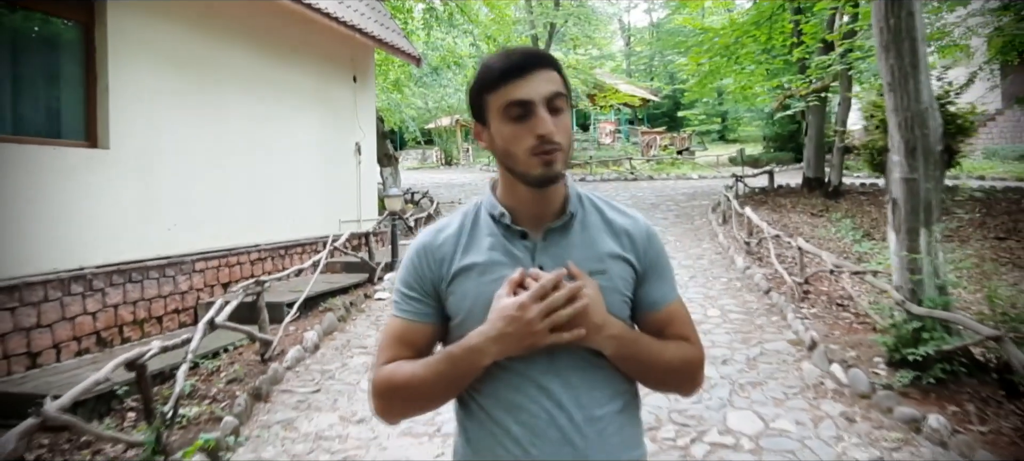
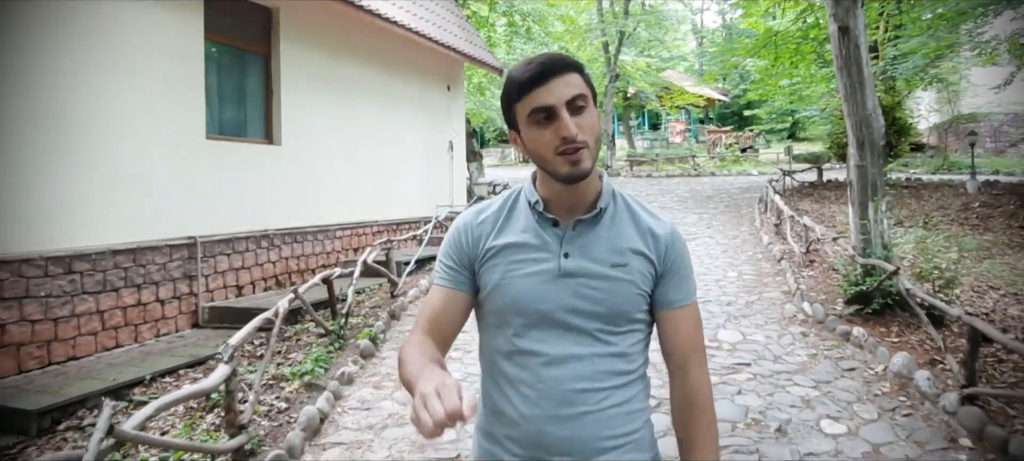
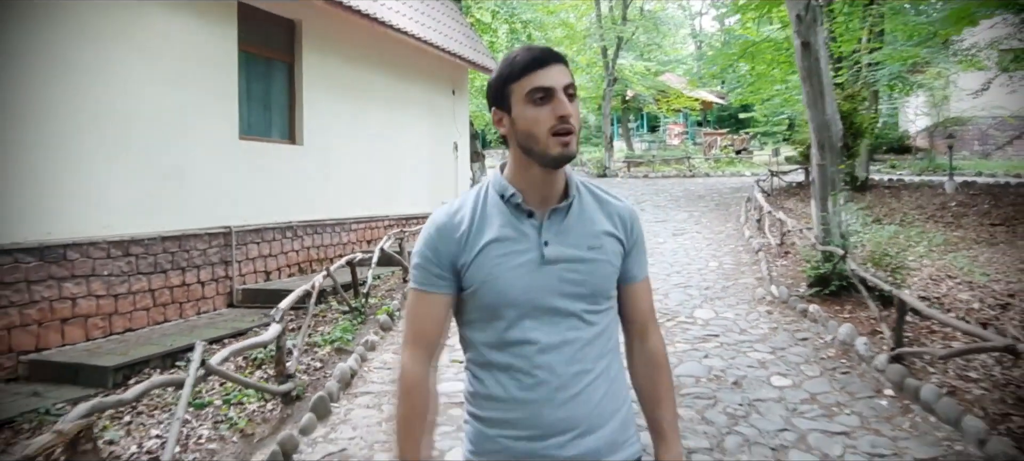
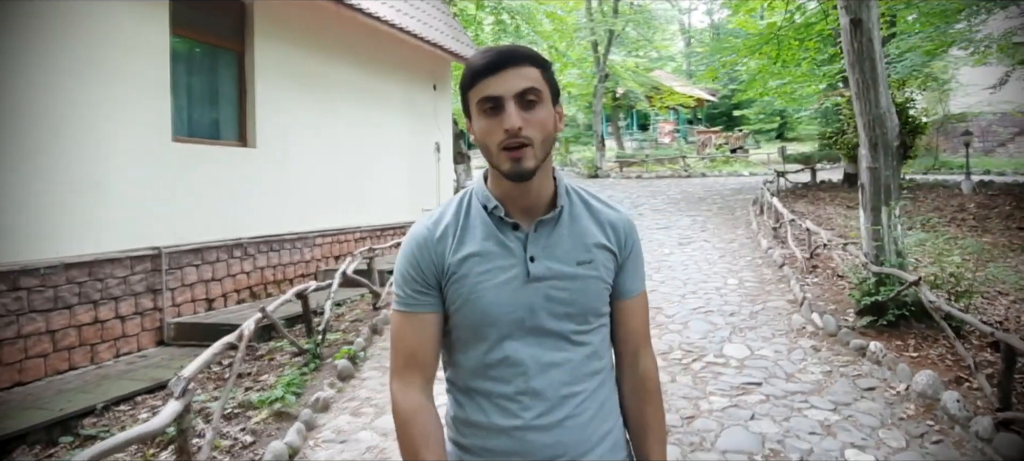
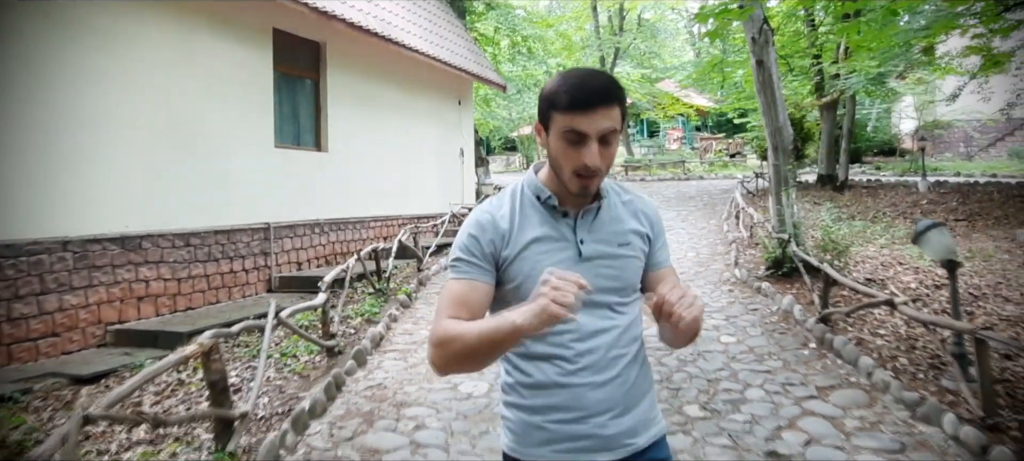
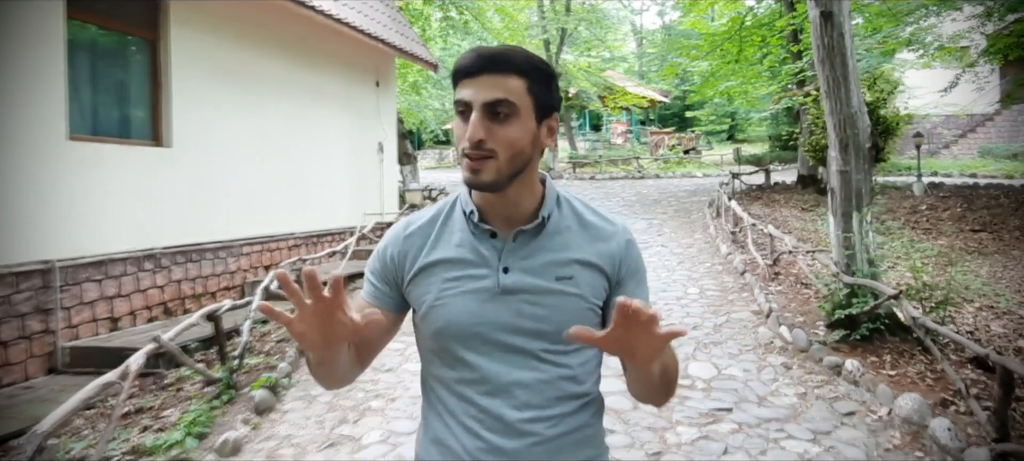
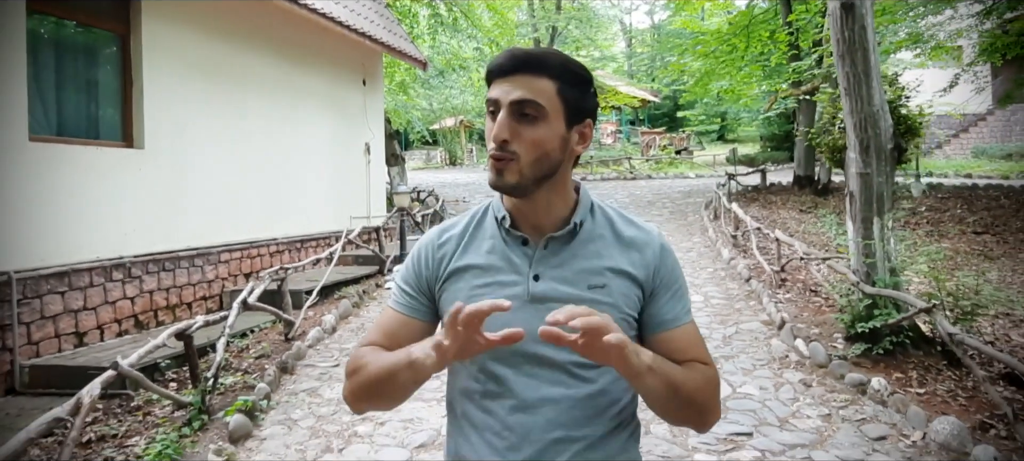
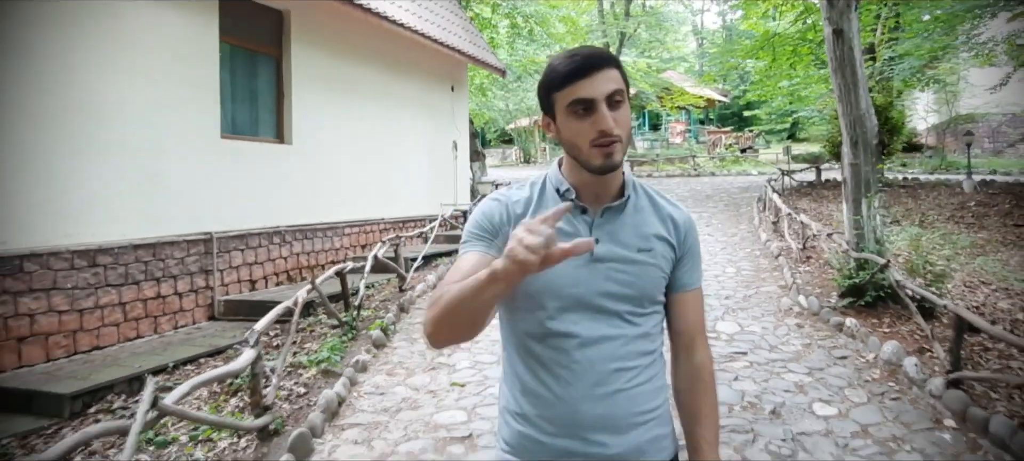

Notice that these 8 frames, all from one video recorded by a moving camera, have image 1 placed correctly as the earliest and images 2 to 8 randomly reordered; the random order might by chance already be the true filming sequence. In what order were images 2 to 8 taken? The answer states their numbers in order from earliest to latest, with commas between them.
7, 6, 4, 2, 8, 3, 5
